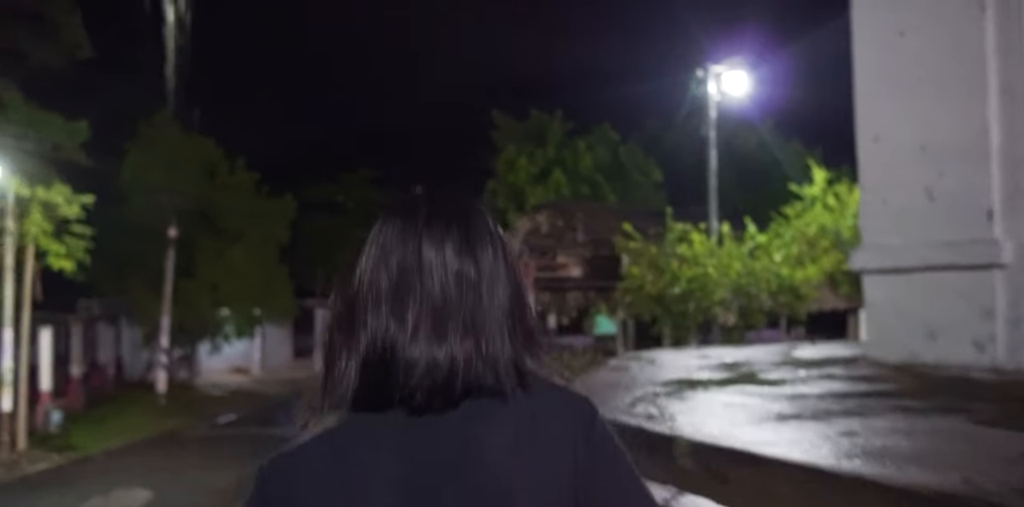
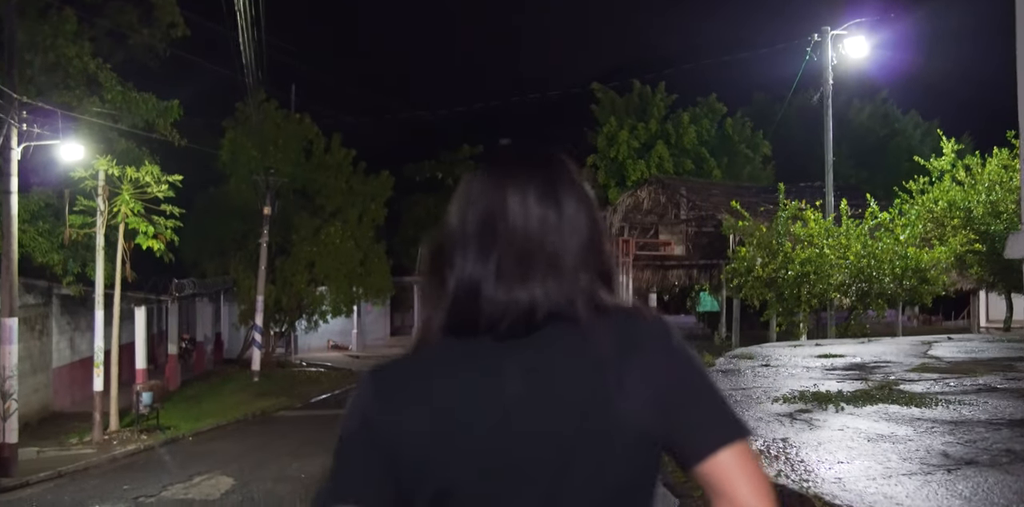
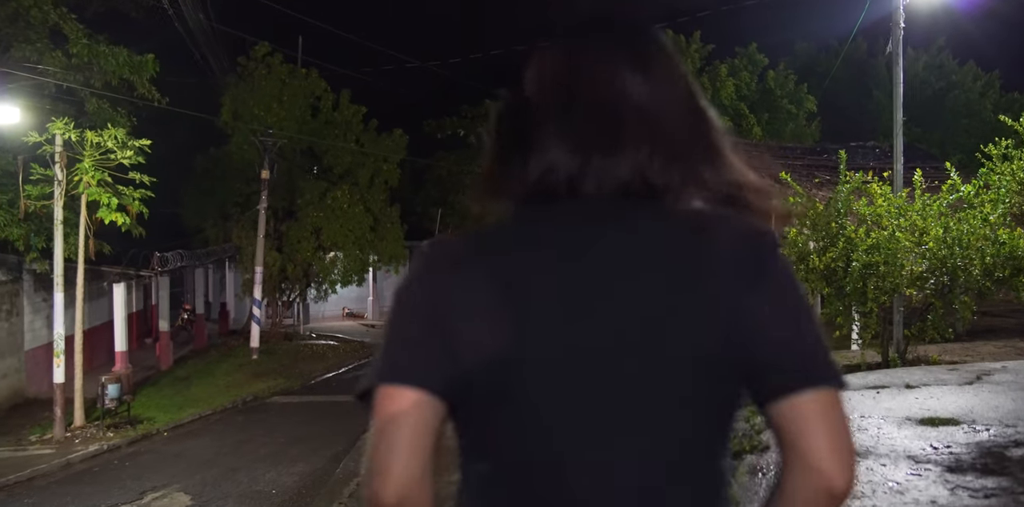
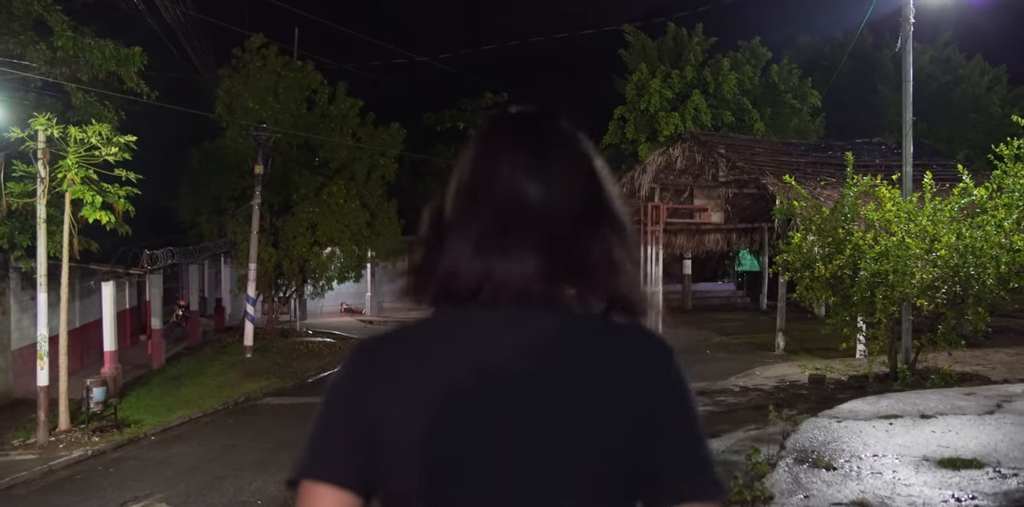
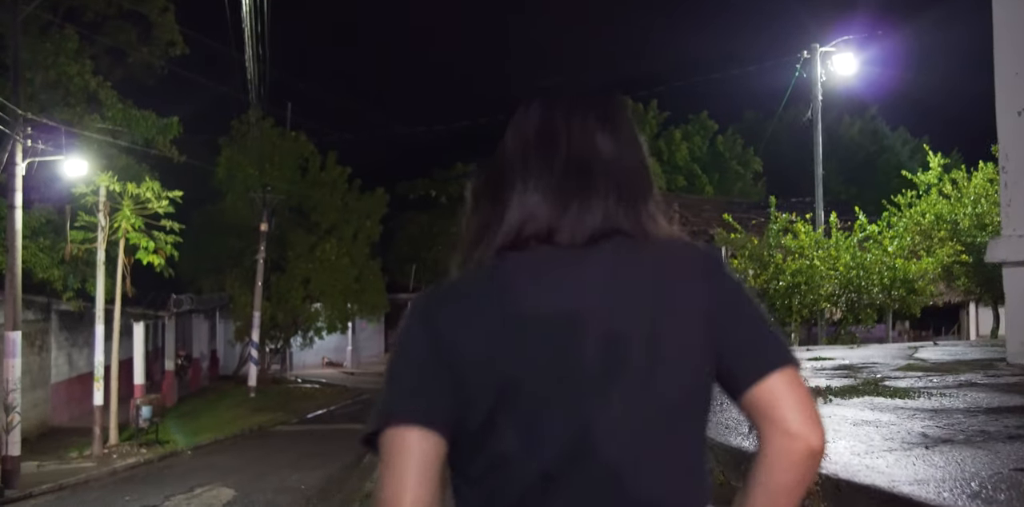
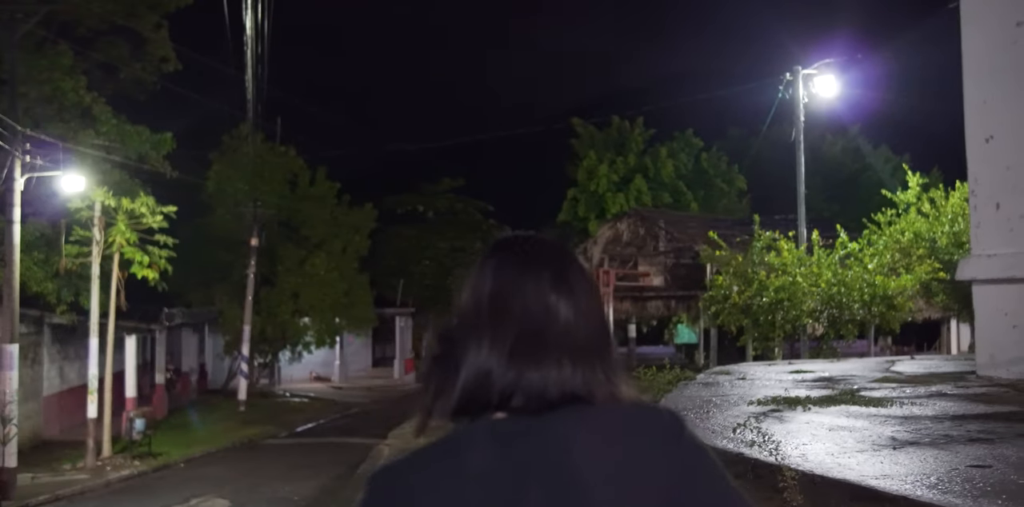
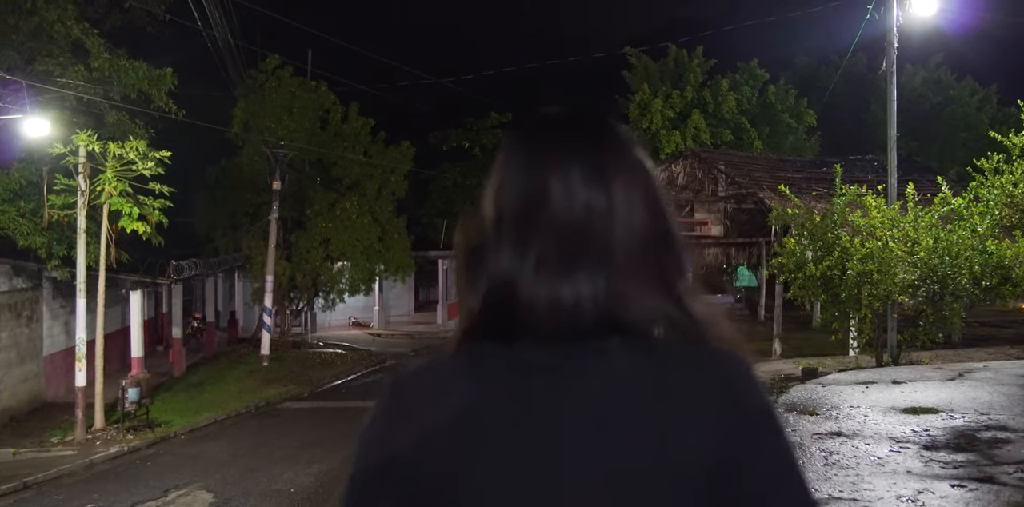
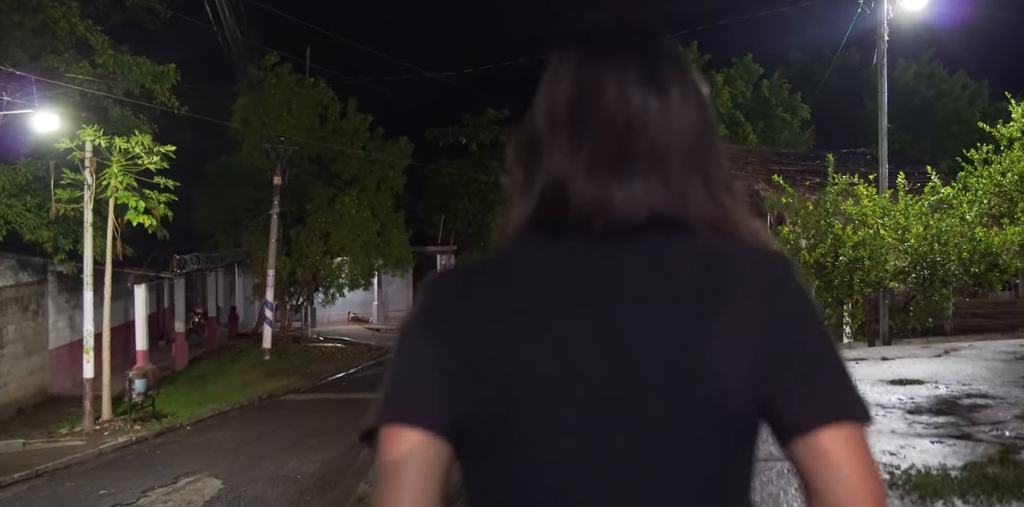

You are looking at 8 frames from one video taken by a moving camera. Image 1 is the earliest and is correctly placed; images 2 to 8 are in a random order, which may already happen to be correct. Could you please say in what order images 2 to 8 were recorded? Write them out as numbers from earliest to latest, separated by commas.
6, 5, 2, 8, 7, 3, 4
